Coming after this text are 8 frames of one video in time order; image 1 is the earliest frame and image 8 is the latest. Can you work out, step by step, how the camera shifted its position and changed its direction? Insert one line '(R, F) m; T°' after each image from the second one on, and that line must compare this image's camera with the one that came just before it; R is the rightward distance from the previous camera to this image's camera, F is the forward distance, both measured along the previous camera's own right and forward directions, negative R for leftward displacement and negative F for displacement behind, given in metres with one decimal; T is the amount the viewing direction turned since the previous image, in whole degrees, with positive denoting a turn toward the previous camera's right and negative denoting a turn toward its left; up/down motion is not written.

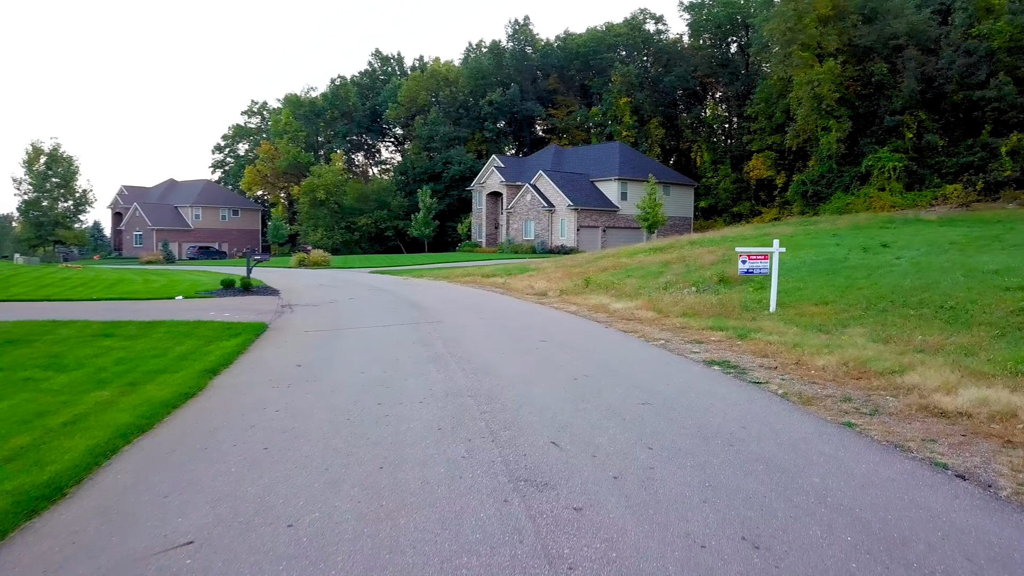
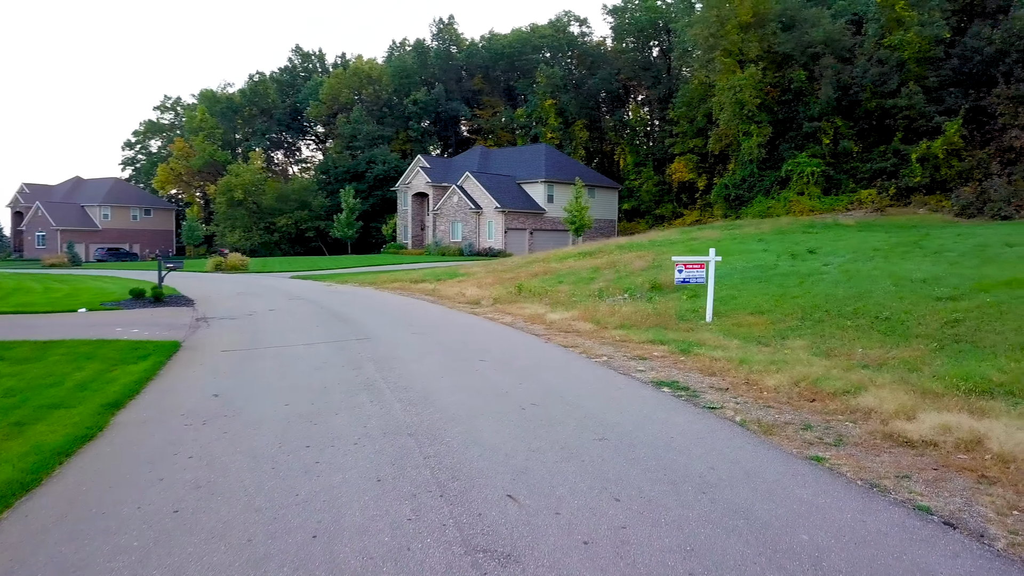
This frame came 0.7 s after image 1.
(-0.1, +0.4) m; +5°
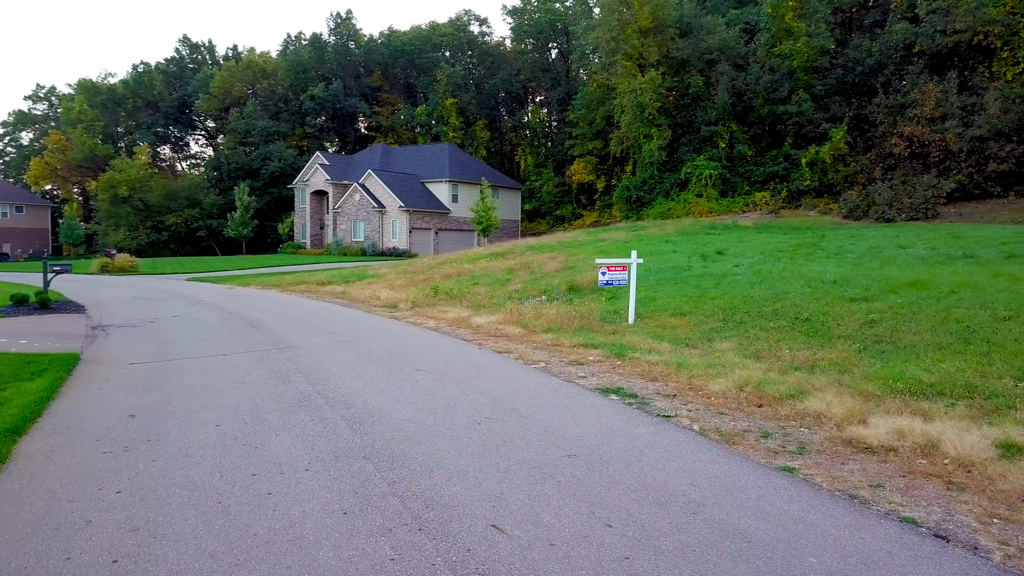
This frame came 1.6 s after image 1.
(-0.3, +0.3) m; +7°
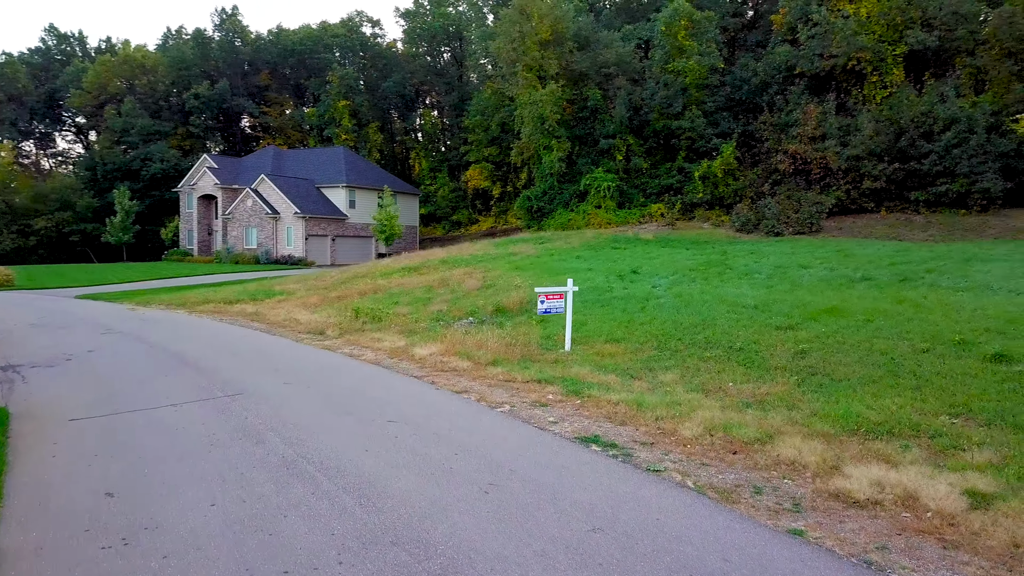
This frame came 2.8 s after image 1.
(-0.6, 0.0) m; +8°
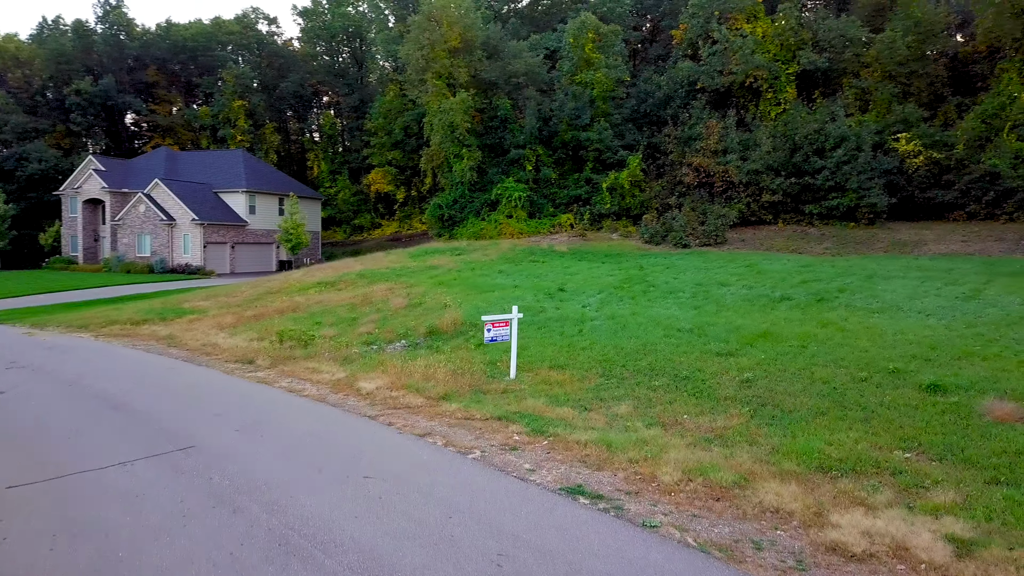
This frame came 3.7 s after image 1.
(-0.6, +0.1) m; +7°
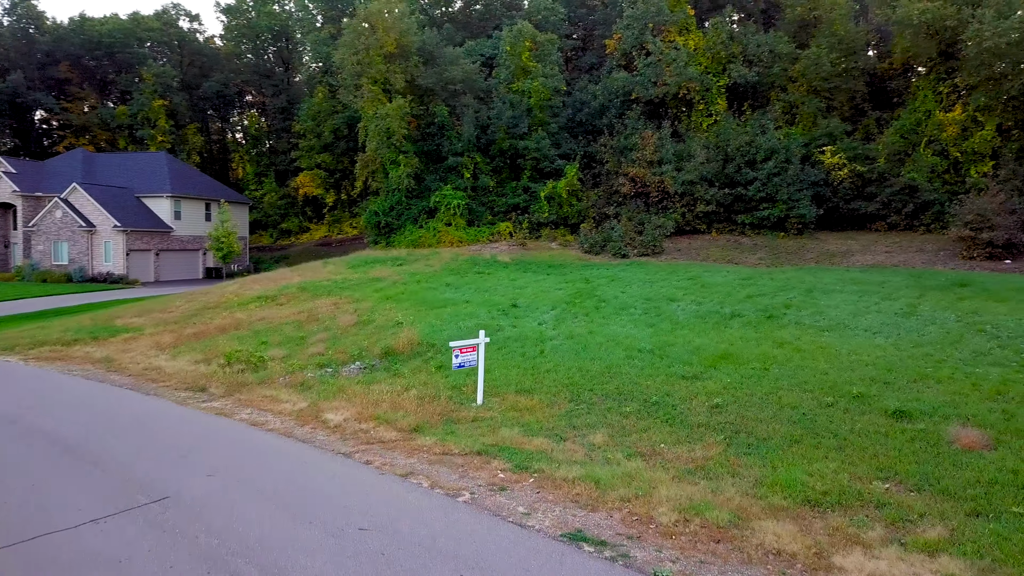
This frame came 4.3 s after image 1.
(-0.5, +0.1) m; +5°
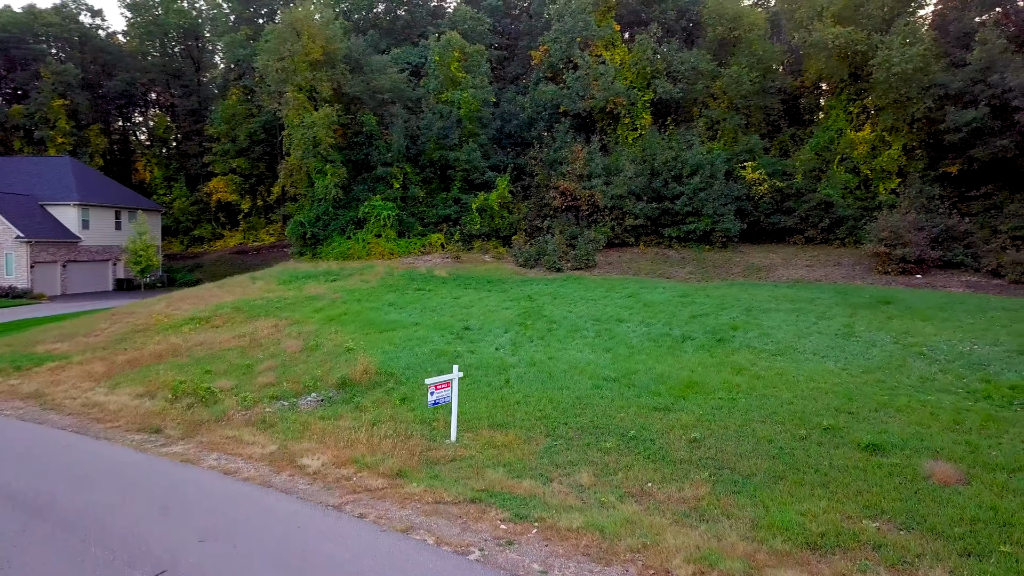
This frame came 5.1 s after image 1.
(-0.8, +0.1) m; +6°
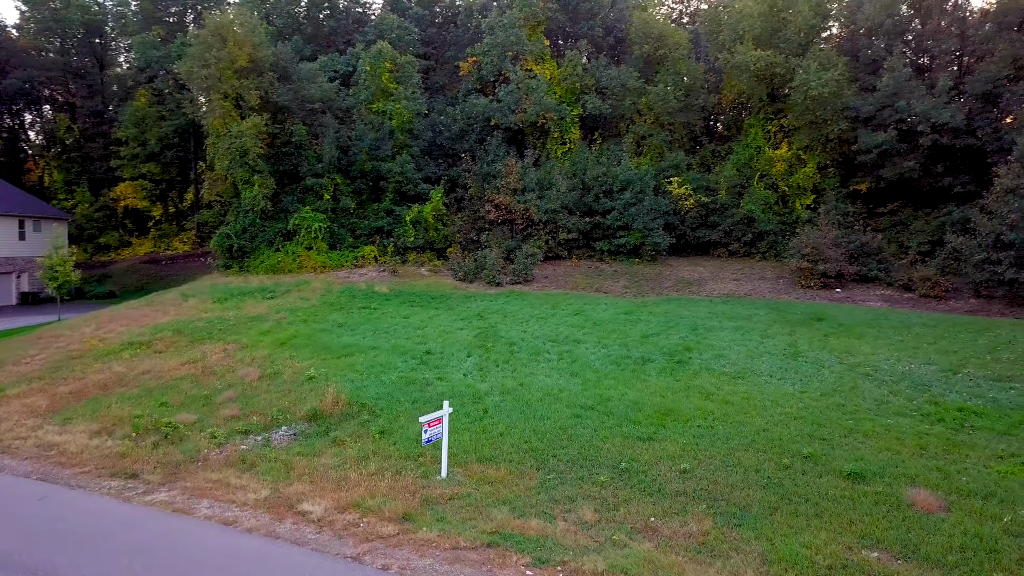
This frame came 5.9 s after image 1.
(-1.0, 0.0) m; +7°
